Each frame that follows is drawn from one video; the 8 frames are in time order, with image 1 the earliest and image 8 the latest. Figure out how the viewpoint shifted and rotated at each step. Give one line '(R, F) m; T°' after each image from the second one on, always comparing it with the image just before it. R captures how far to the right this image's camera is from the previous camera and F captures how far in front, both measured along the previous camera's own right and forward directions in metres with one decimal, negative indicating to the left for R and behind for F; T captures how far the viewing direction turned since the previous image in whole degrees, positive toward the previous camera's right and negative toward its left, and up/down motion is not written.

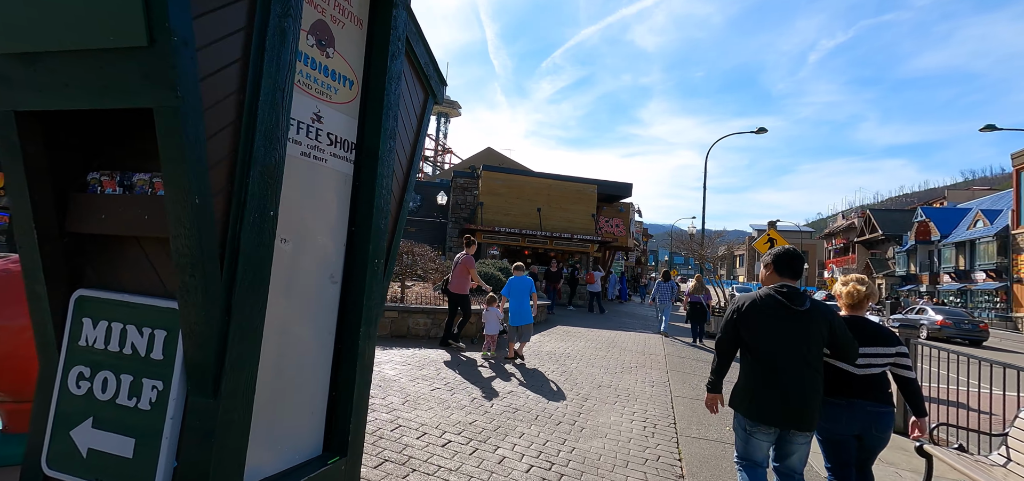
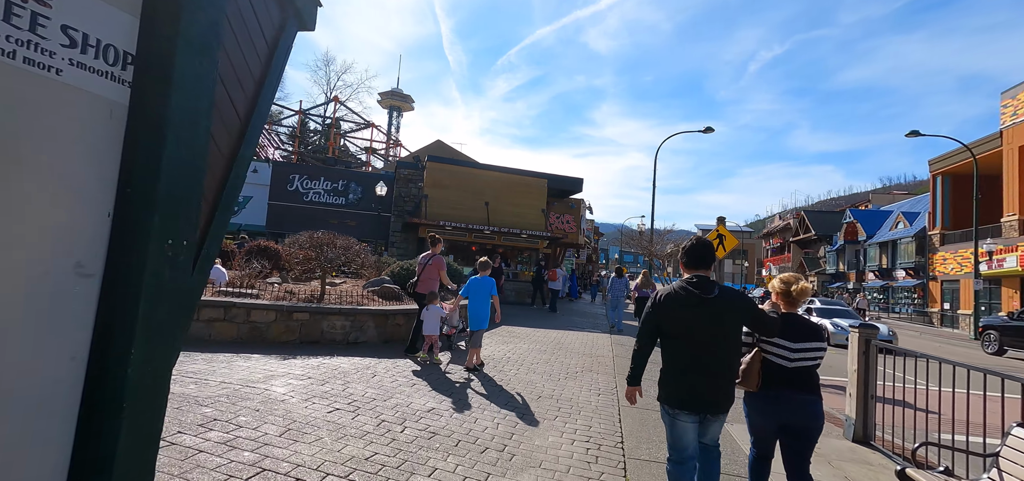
(+0.2, +0.7) m; +5°
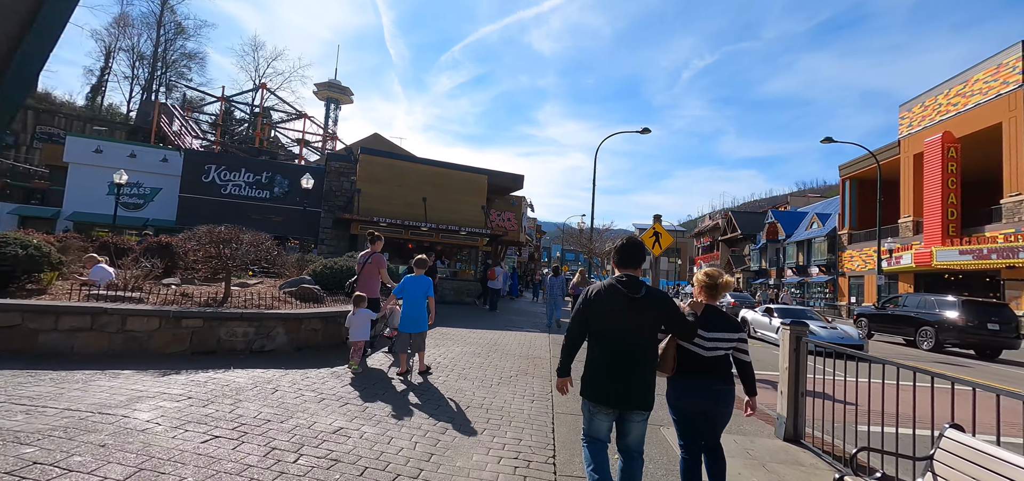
(+0.1, +0.4) m; +7°
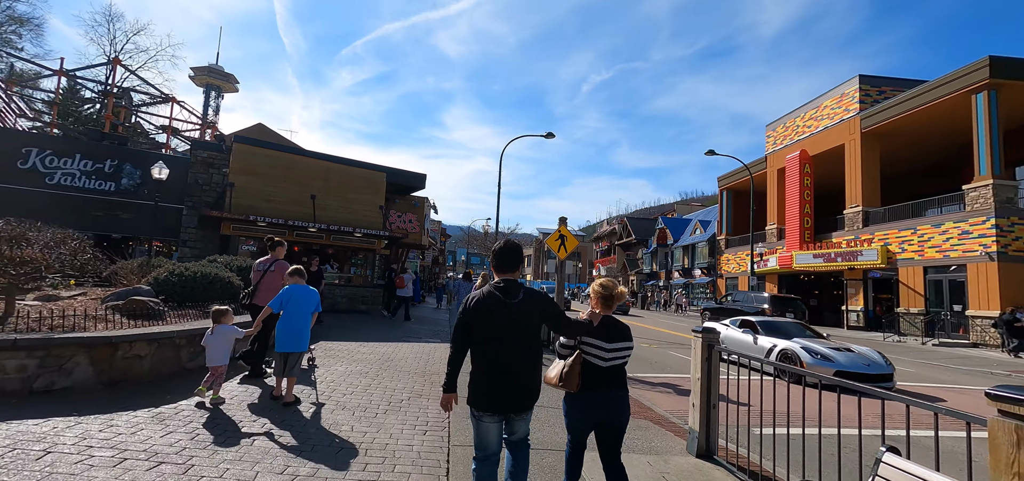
(+0.1, +0.7) m; +11°
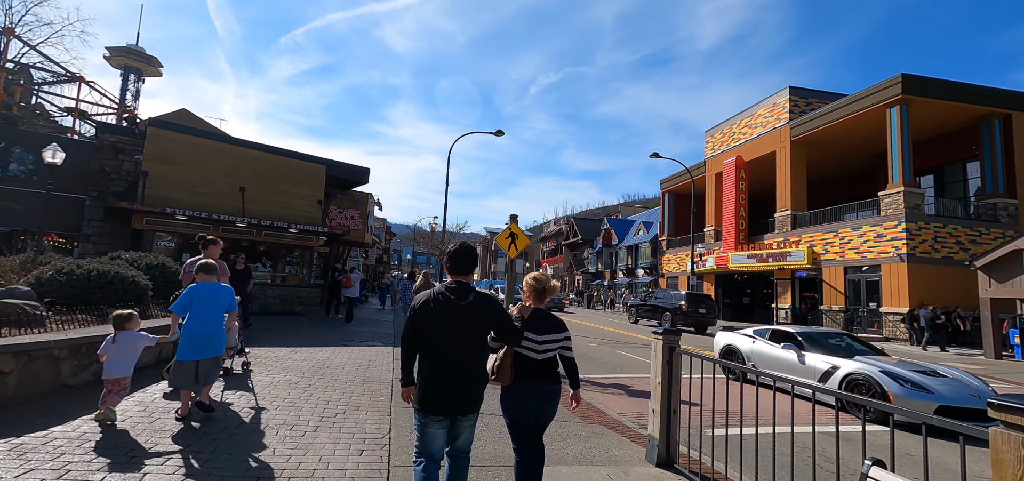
(0.0, +0.4) m; +6°
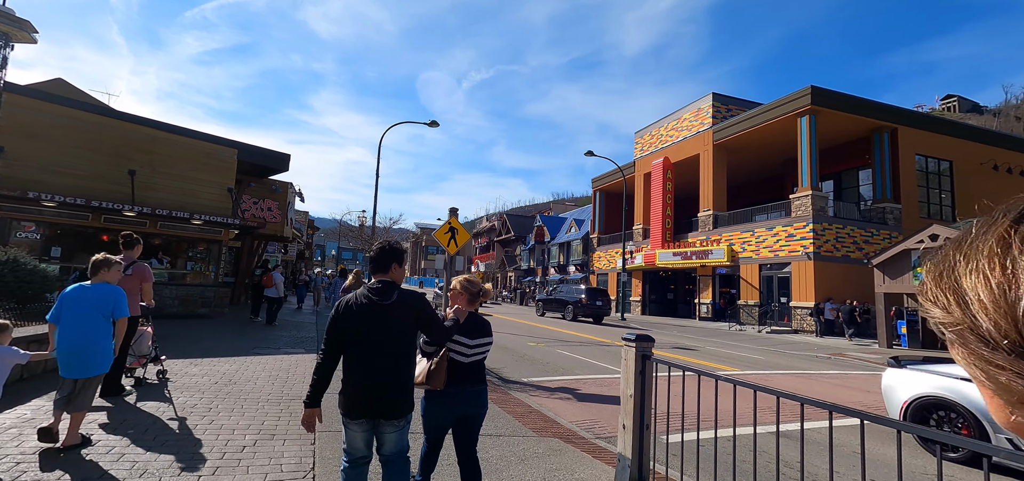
(-0.2, +0.7) m; +8°
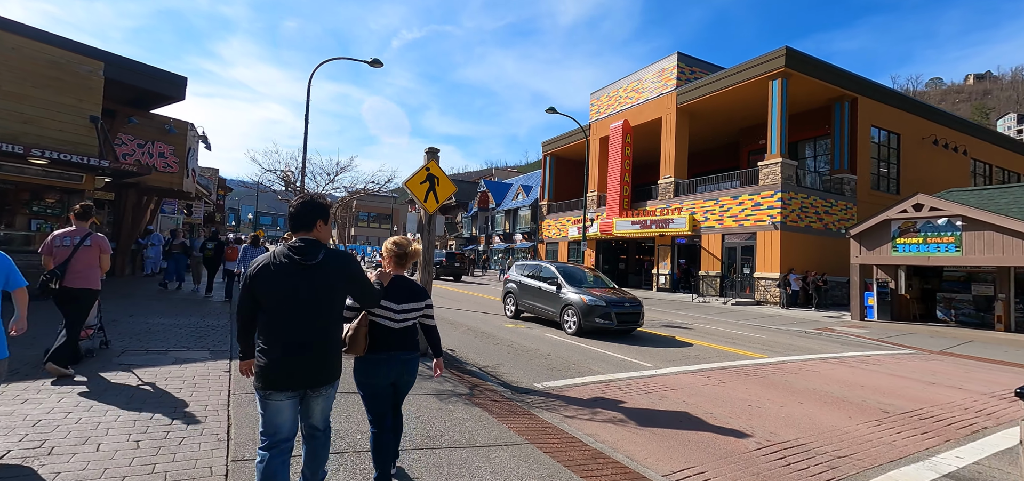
(-1.1, +2.9) m; +8°
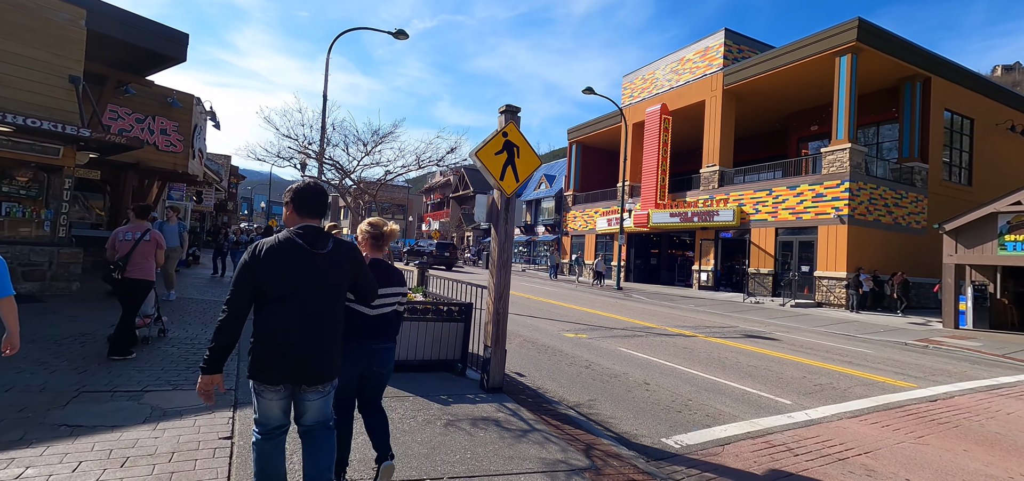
(-1.2, +2.1) m; -1°
